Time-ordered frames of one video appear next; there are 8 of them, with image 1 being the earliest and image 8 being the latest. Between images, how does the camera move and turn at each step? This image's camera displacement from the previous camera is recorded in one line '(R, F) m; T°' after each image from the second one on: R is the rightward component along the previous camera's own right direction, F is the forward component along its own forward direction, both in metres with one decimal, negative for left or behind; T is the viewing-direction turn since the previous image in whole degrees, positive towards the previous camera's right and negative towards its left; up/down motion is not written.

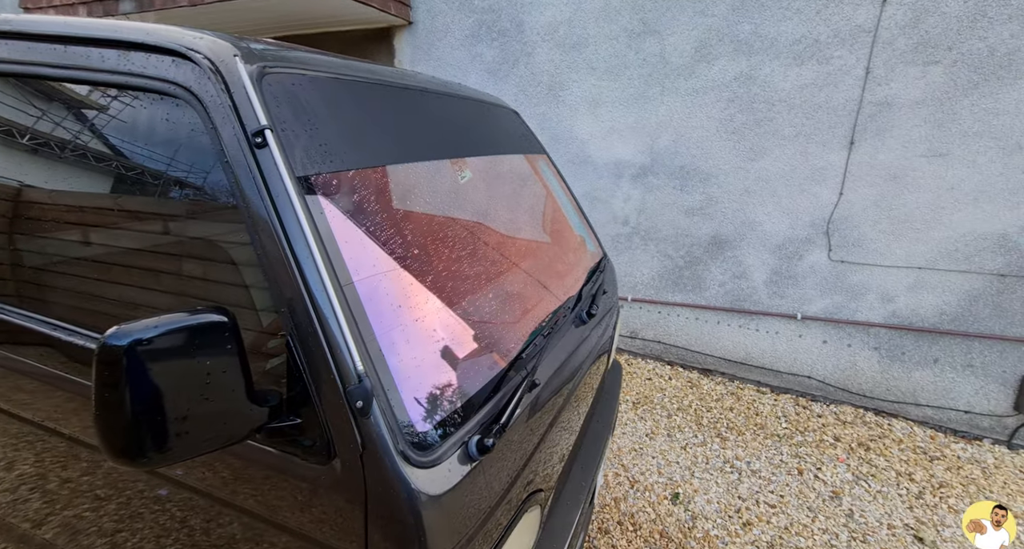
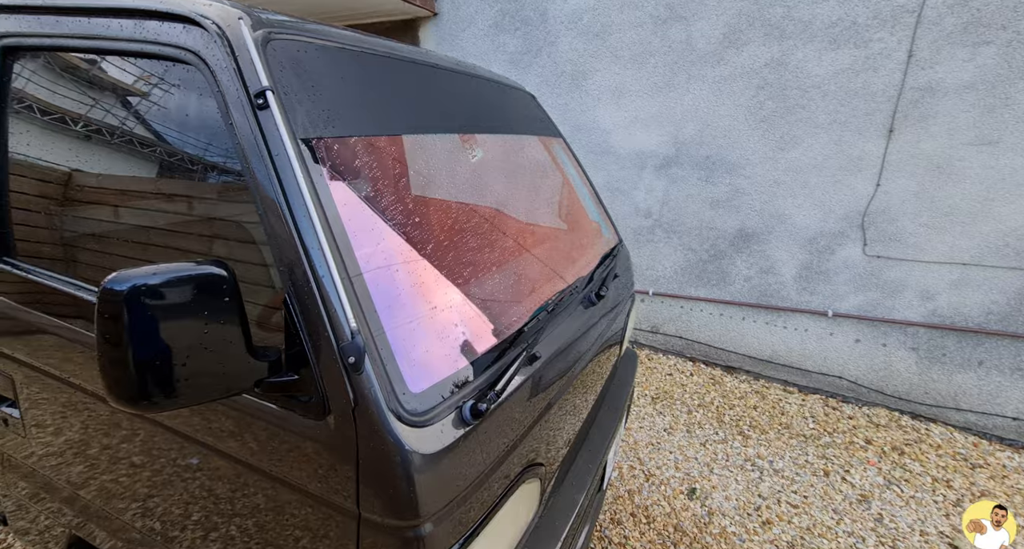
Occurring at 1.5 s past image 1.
(+0.1, 0.0) m; -3°
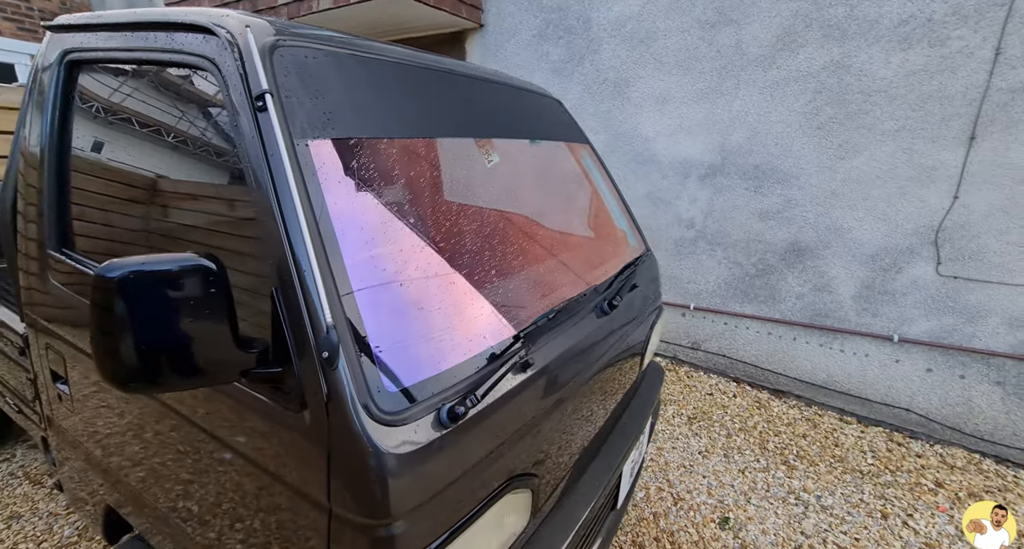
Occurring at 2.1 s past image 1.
(+0.1, 0.0) m; -7°
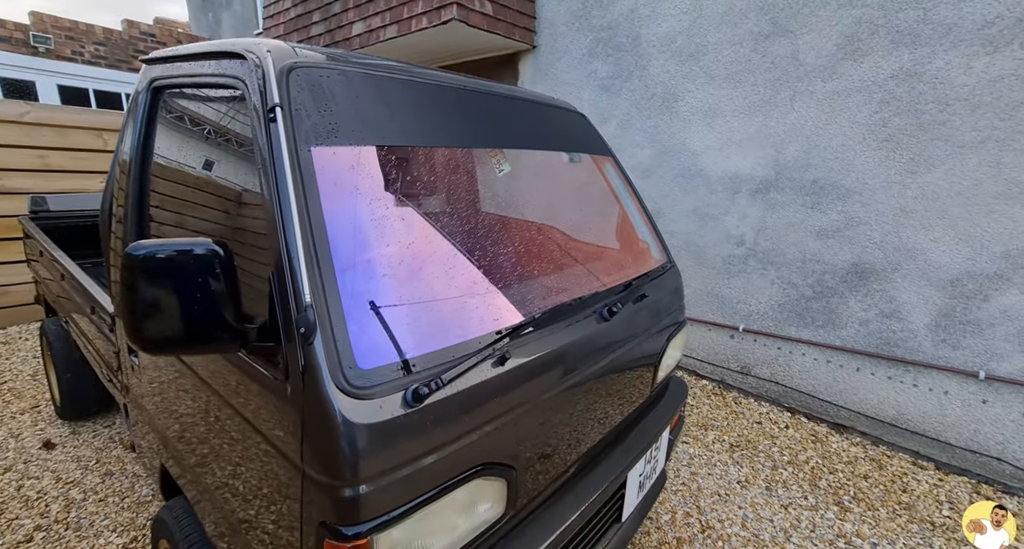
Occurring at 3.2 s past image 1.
(+0.2, 0.0) m; -9°
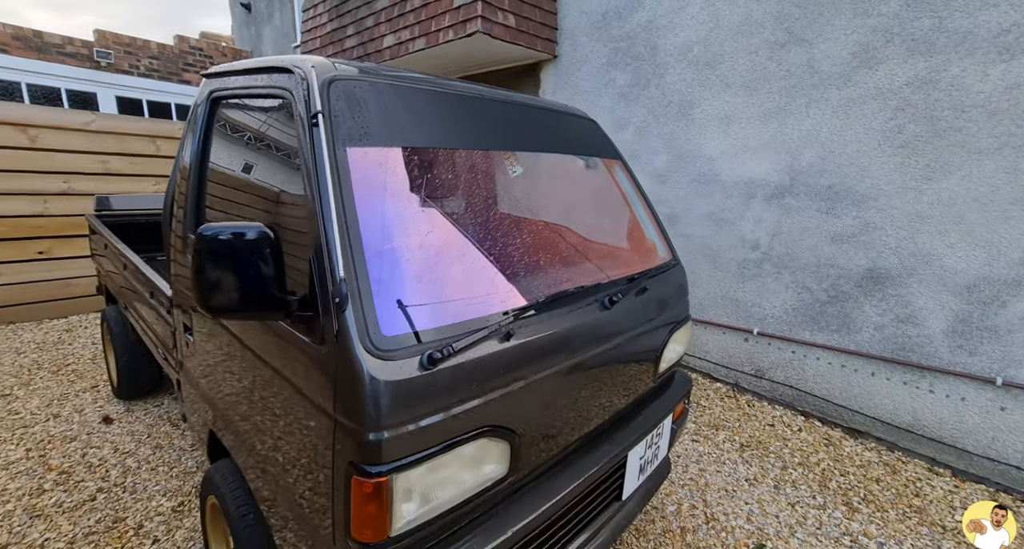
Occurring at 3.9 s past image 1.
(+0.1, -0.1) m; -3°
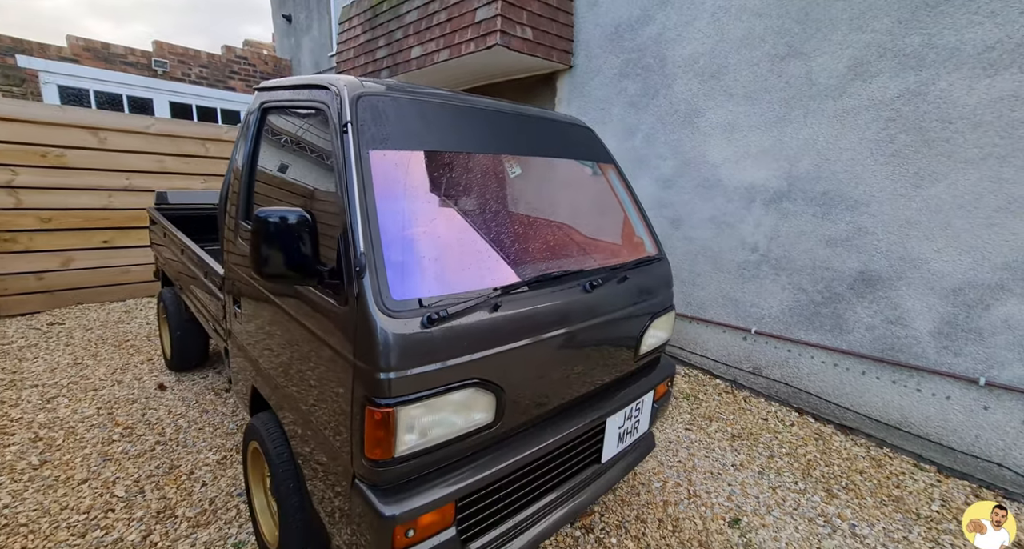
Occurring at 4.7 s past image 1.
(+0.1, -0.3) m; -3°
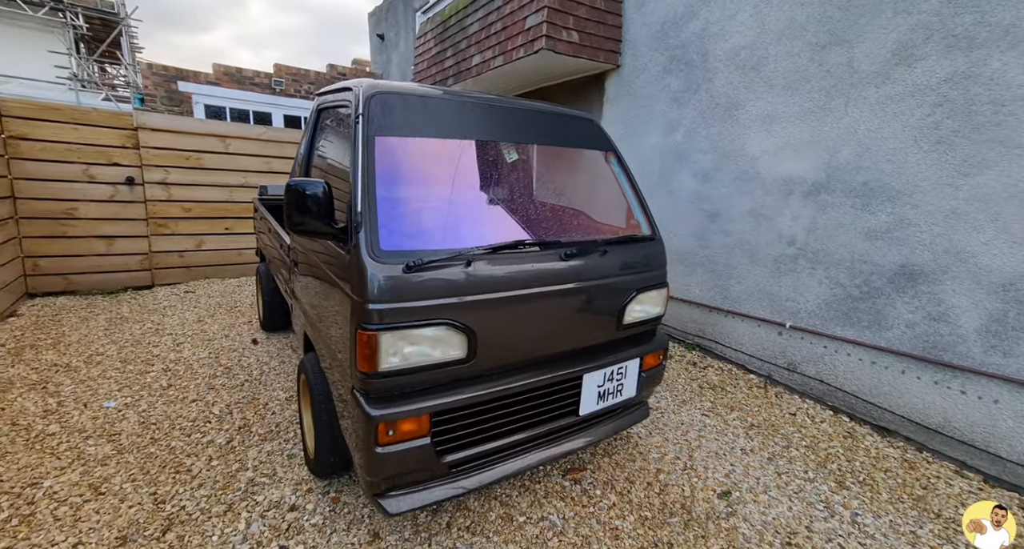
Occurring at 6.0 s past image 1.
(+0.4, -0.3) m; -11°
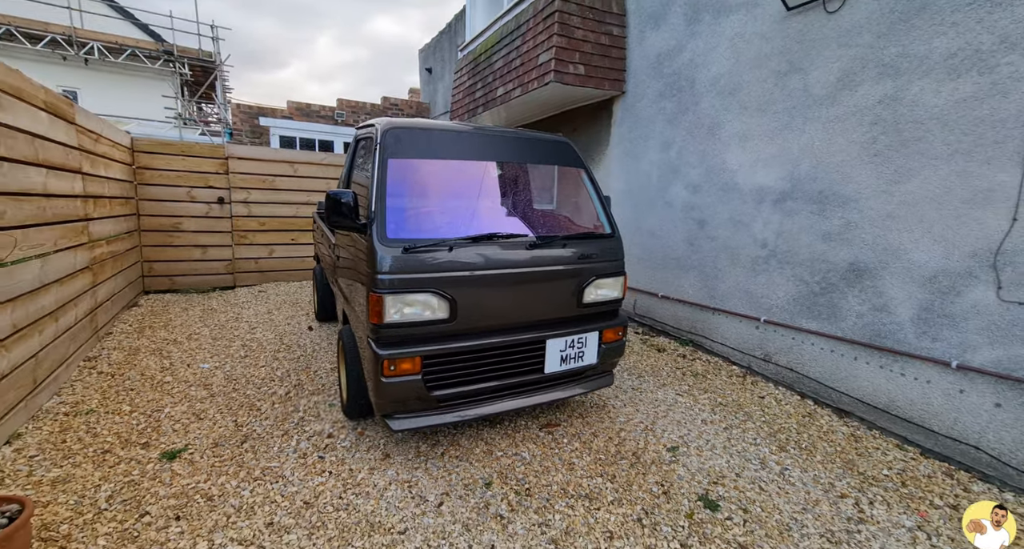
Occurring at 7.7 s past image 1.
(+0.4, -0.6) m; -7°
